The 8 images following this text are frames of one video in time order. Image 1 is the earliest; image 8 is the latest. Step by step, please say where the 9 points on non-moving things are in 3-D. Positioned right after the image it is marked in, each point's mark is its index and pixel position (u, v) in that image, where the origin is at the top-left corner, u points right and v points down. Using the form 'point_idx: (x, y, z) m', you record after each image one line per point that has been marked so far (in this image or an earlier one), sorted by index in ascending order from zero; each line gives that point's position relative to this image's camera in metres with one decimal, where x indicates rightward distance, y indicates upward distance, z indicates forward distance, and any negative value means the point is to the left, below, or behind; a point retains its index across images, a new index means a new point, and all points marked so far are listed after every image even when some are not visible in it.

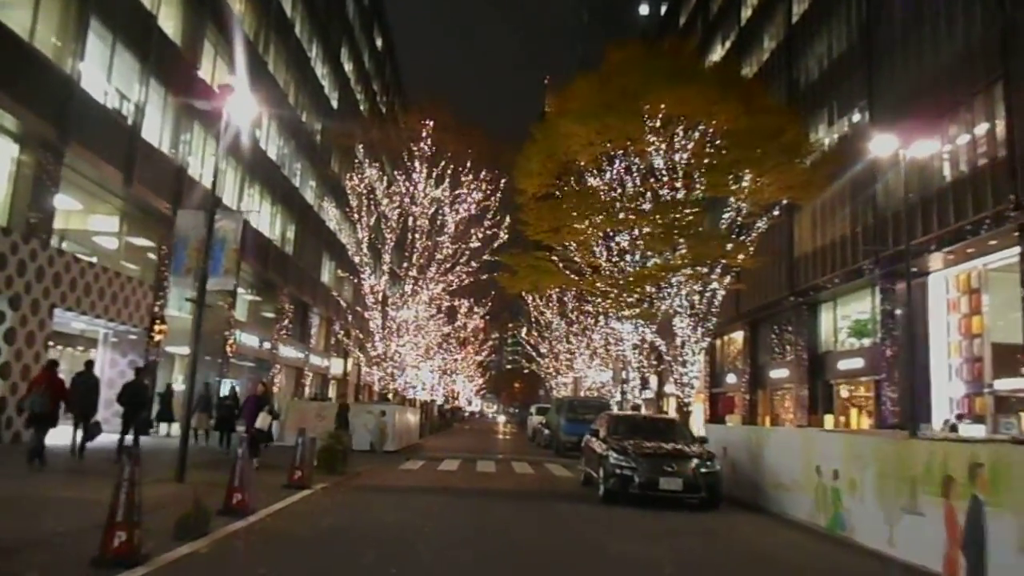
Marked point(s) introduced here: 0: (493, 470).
0: (-0.5, -4.2, +20.1) m
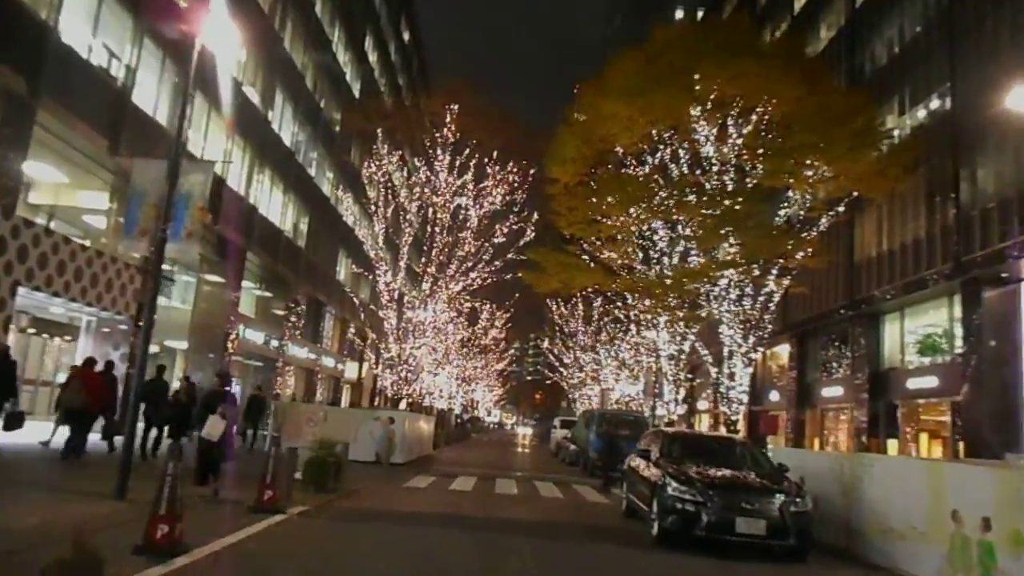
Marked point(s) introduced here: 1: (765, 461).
0: (0.0, -4.1, +17.3) m
1: (+3.5, -2.4, +11.8) m
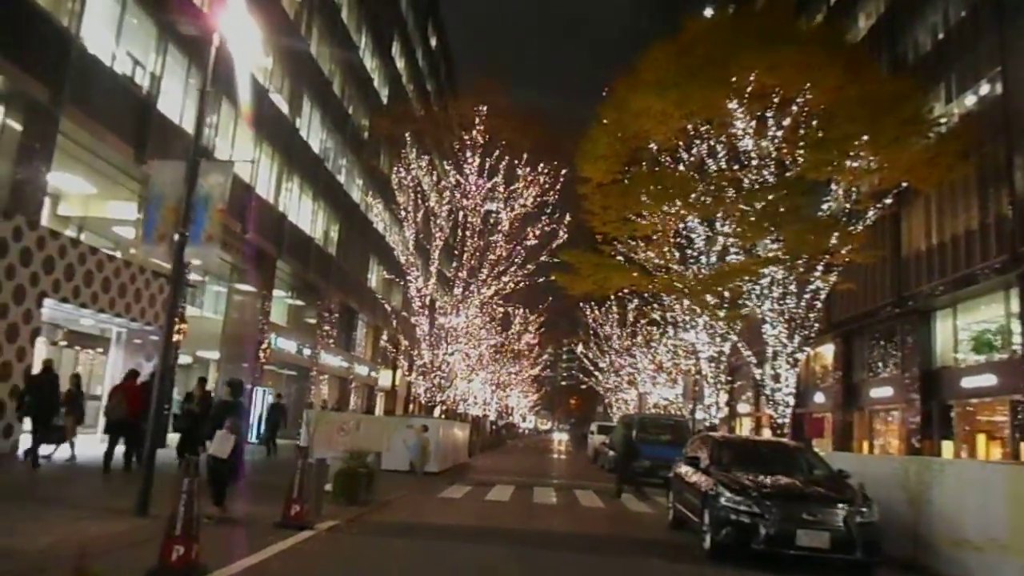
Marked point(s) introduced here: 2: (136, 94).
0: (+0.8, -4.1, +16.7) m
1: (+4.0, -2.3, +11.1) m
2: (-8.1, +4.2, +18.5) m
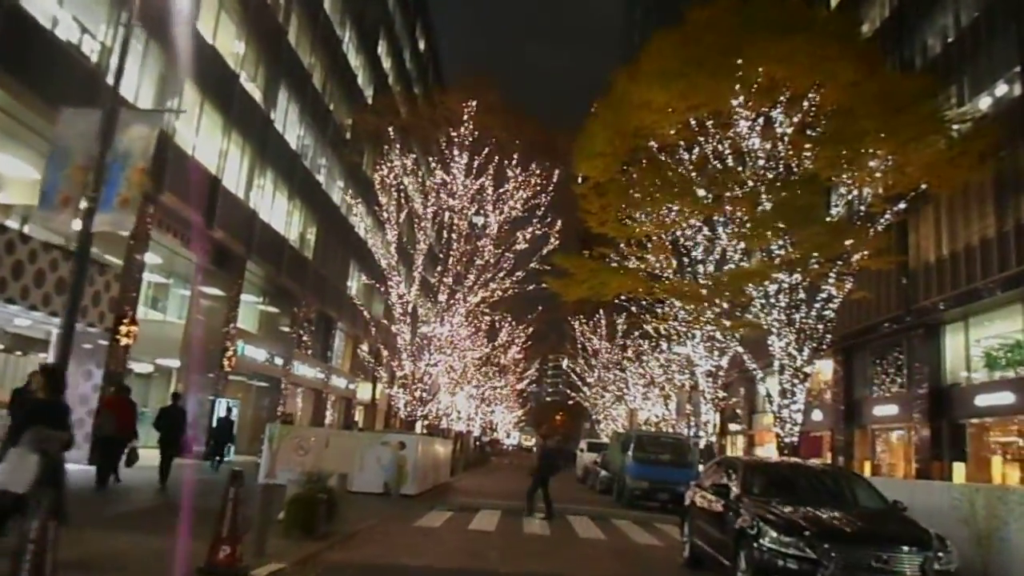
0: (+0.6, -4.1, +14.8) m
1: (+3.9, -2.3, +9.3) m
2: (-8.3, +4.2, +16.6) m
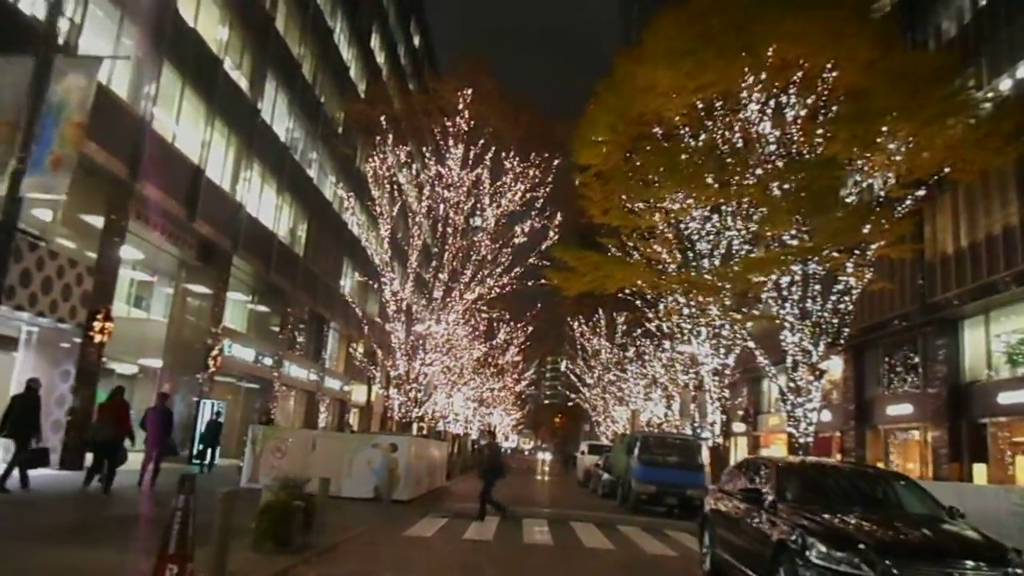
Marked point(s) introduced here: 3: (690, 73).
0: (+0.5, -3.9, +13.6) m
1: (+3.9, -2.1, +8.2) m
2: (-8.3, +4.4, +15.5) m
3: (+3.8, +4.6, +18.3) m
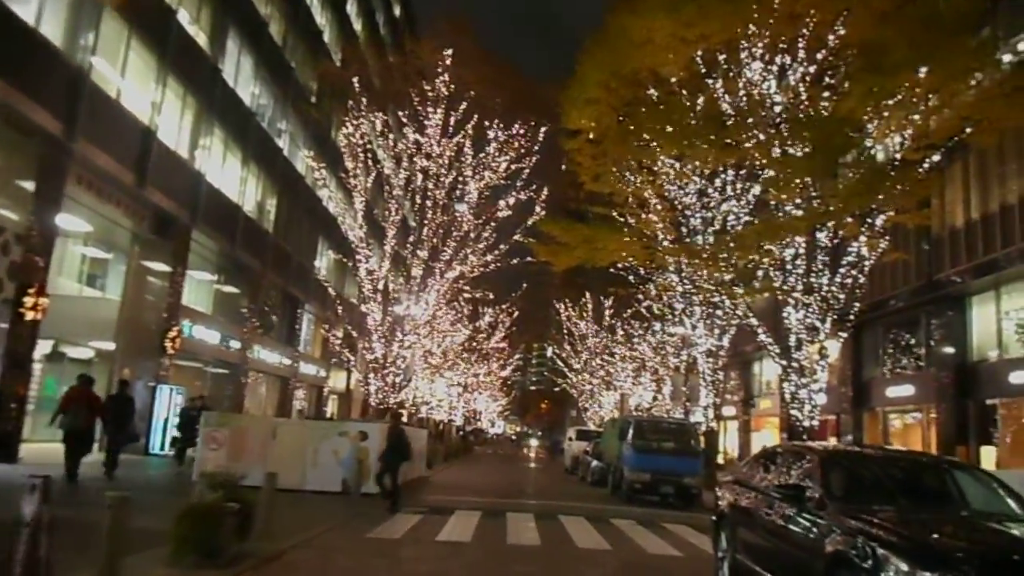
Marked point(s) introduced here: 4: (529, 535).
0: (+0.3, -3.4, +12.1) m
1: (+3.7, -1.7, +6.7) m
2: (-8.7, +4.8, +13.6) m
3: (+3.4, +5.2, +16.7) m
4: (+0.3, -3.4, +11.8) m
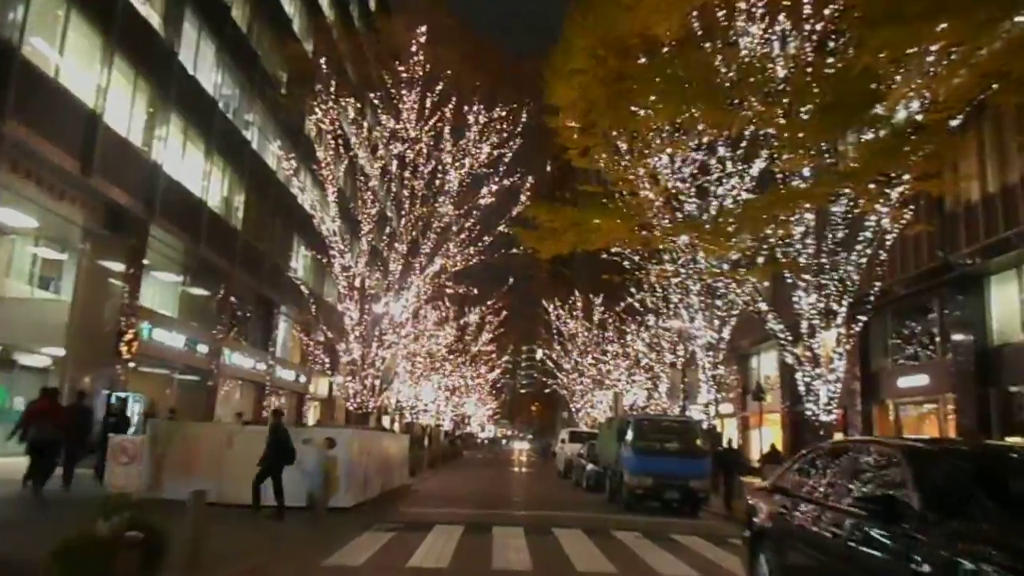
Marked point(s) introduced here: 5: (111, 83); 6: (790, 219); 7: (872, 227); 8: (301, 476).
0: (+0.1, -3.2, +10.4) m
1: (+3.6, -1.3, +5.0) m
2: (-9.0, +4.9, +11.8) m
3: (+3.0, +5.5, +15.1) m
4: (+0.1, -3.2, +10.1) m
5: (-9.0, +4.7, +19.6) m
6: (+4.9, +1.1, +15.8) m
7: (+6.9, +1.1, +16.6) m
8: (-3.7, -3.3, +15.5) m
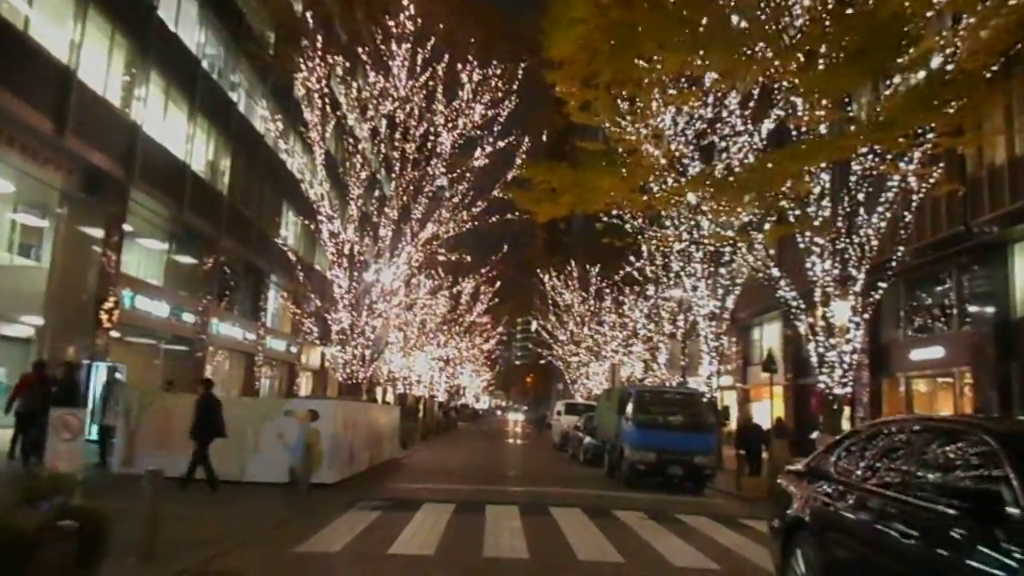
0: (+0.1, -2.7, +9.6) m
1: (+3.6, -1.0, +4.2) m
2: (-9.0, +5.4, +10.7) m
3: (+3.0, +6.1, +14.0) m
4: (+0.1, -2.7, +9.3) m
5: (-9.1, +5.5, +18.5) m
6: (+4.8, +1.7, +14.9) m
7: (+6.8, +1.7, +15.7) m
8: (-3.8, -2.7, +14.6) m
